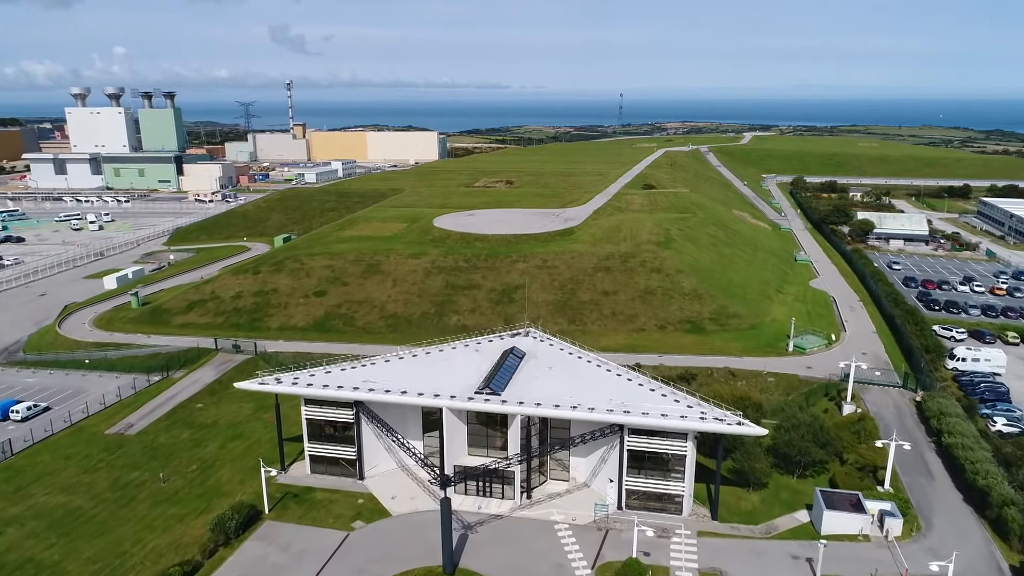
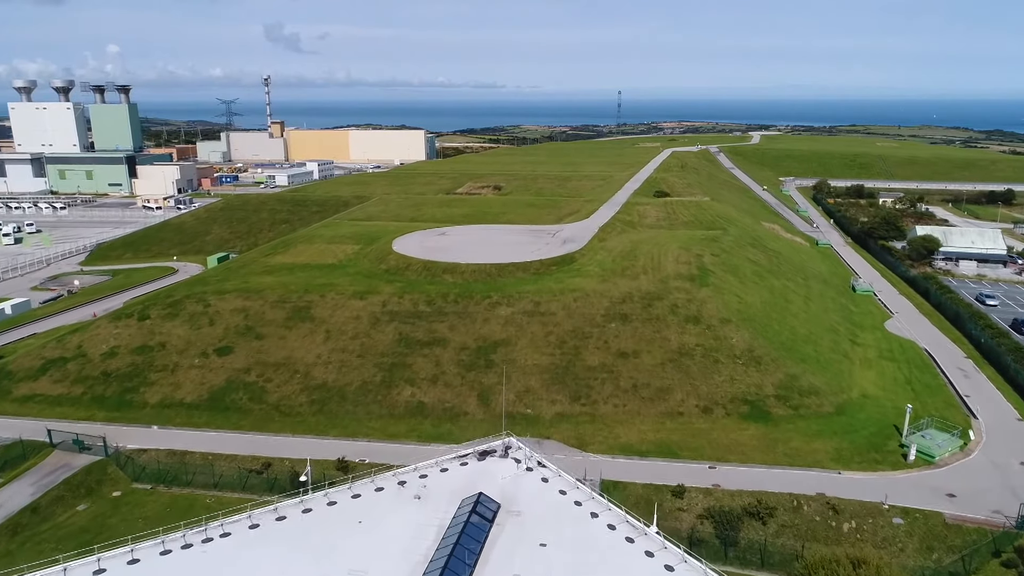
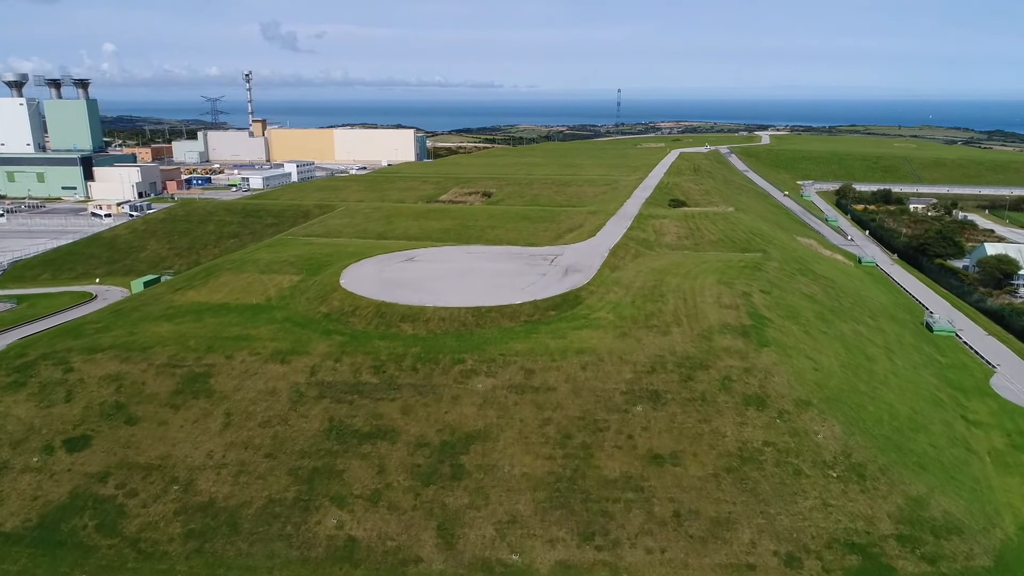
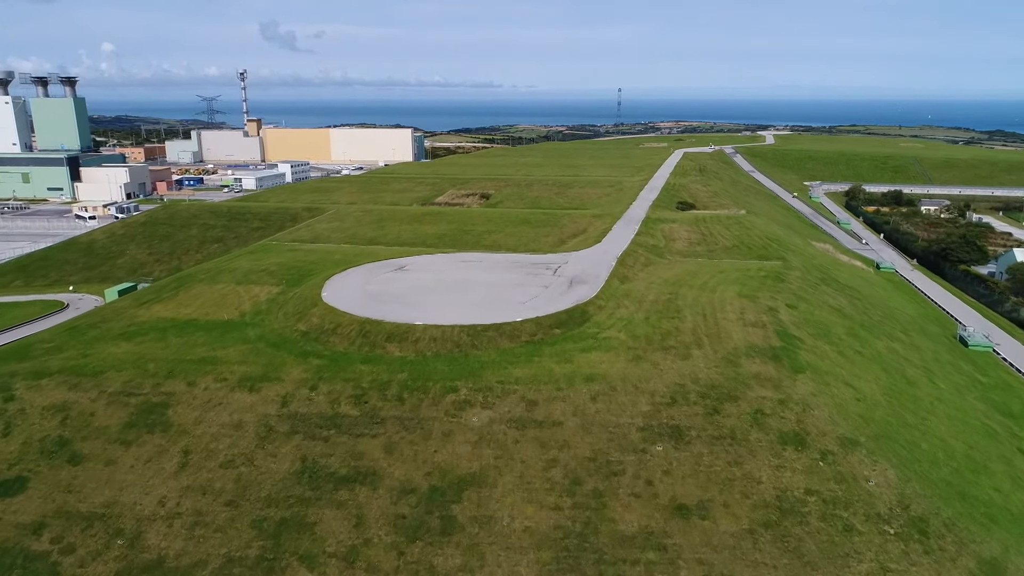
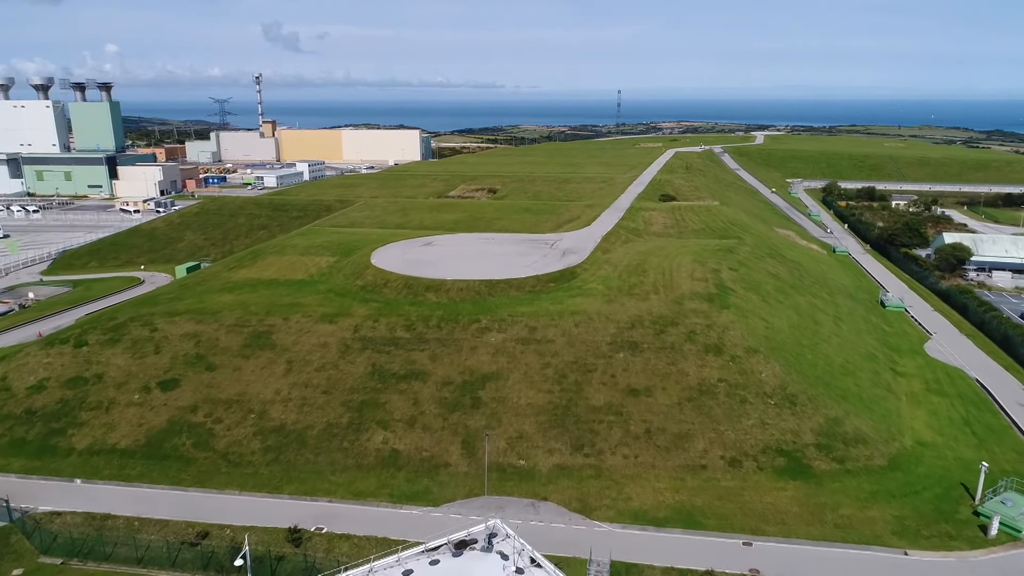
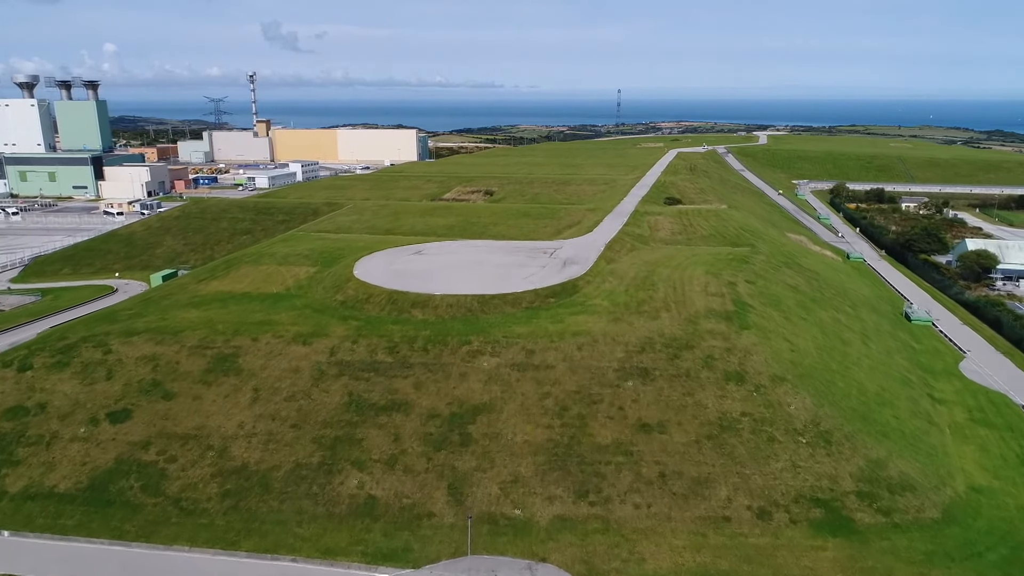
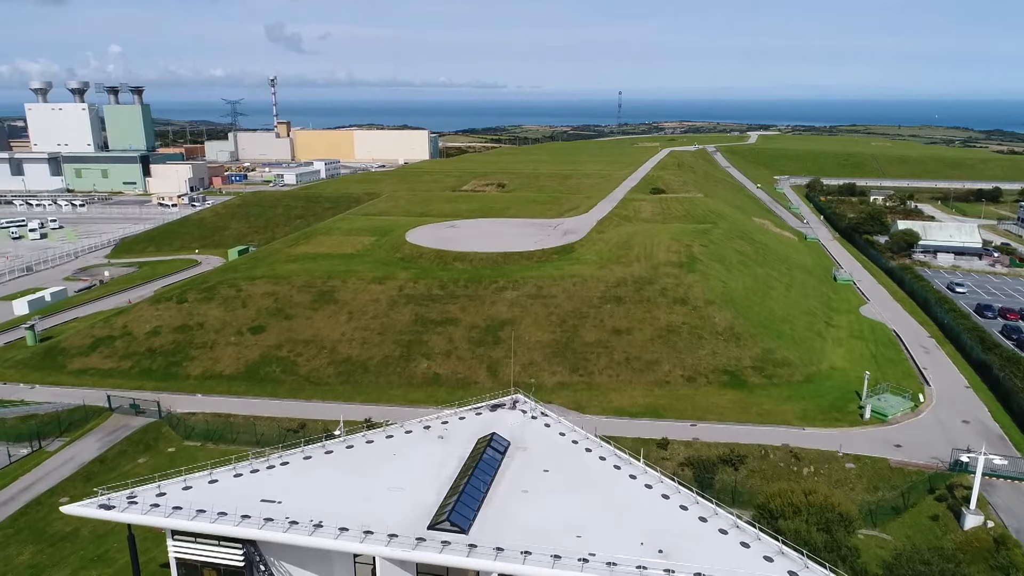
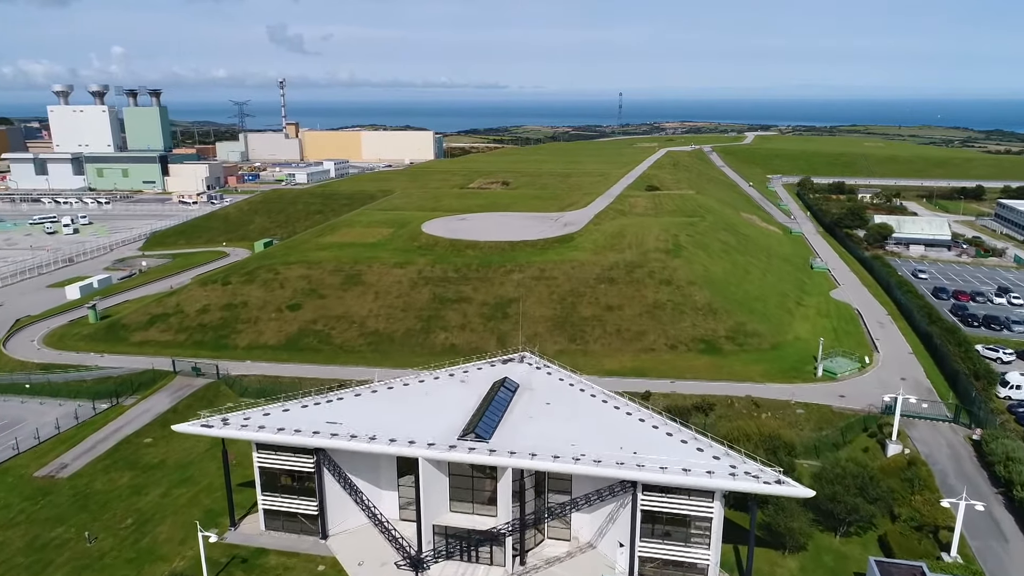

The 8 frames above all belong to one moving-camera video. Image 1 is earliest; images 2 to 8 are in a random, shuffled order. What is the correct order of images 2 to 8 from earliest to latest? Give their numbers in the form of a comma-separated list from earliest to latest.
8, 7, 2, 5, 6, 3, 4
